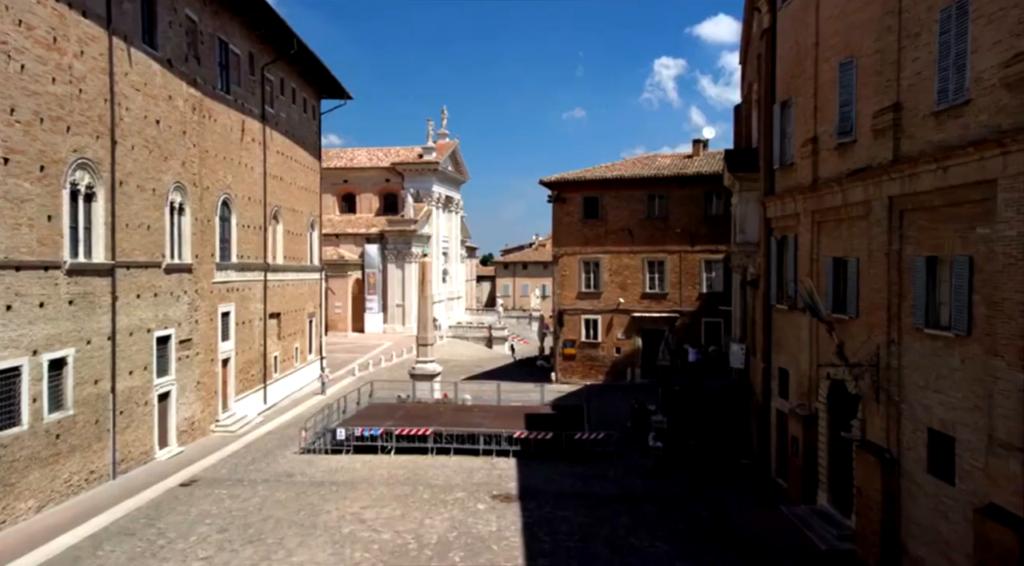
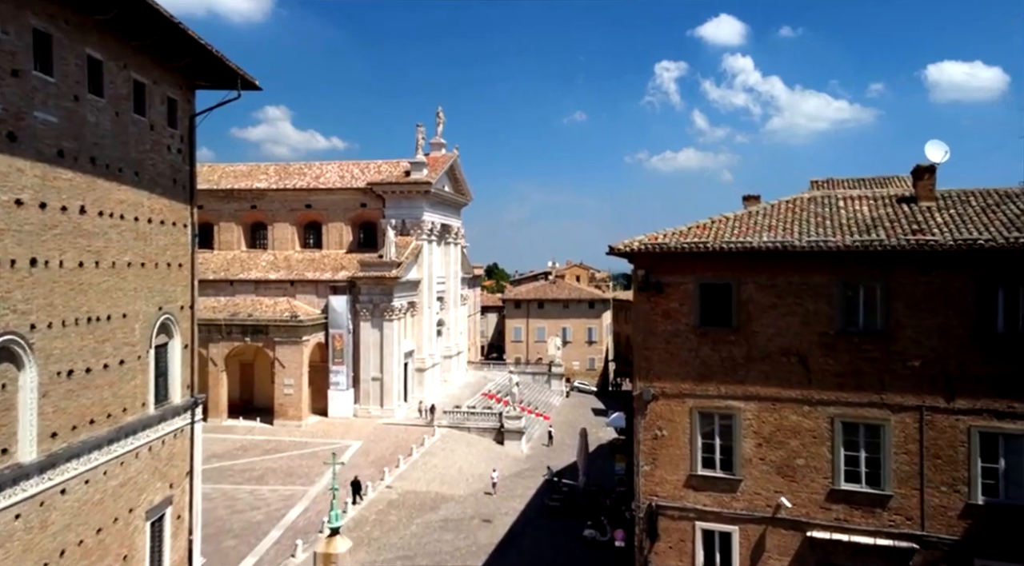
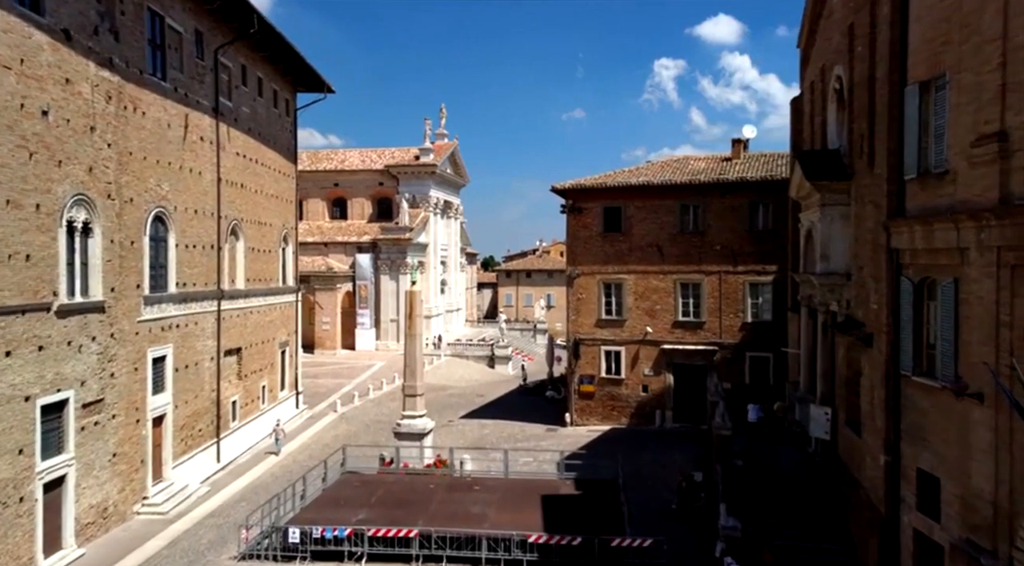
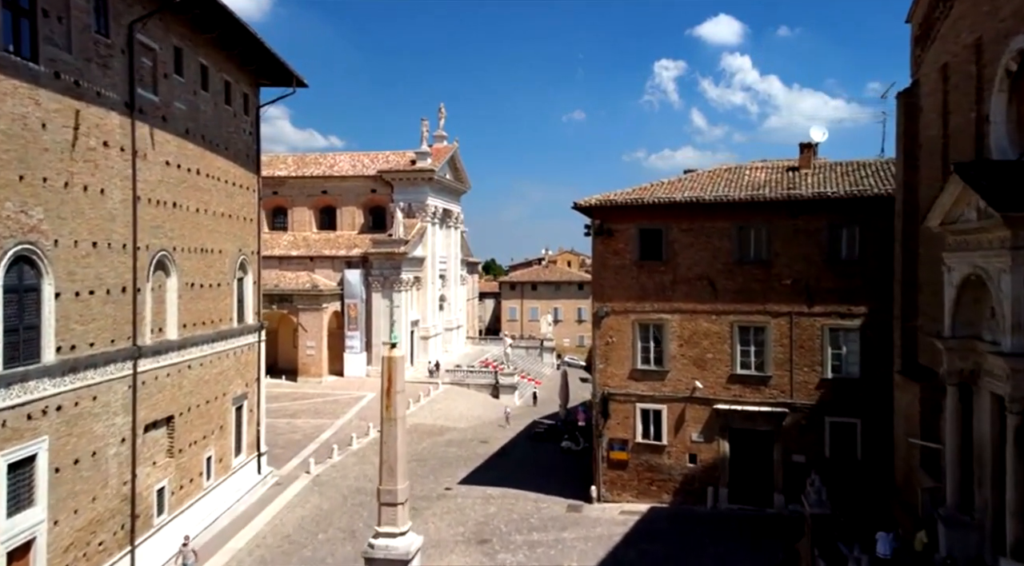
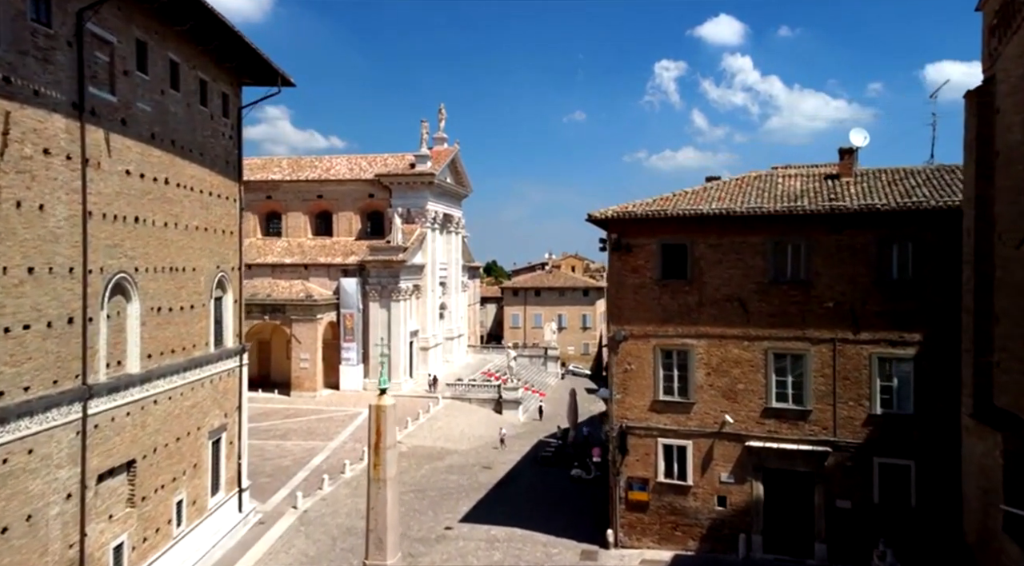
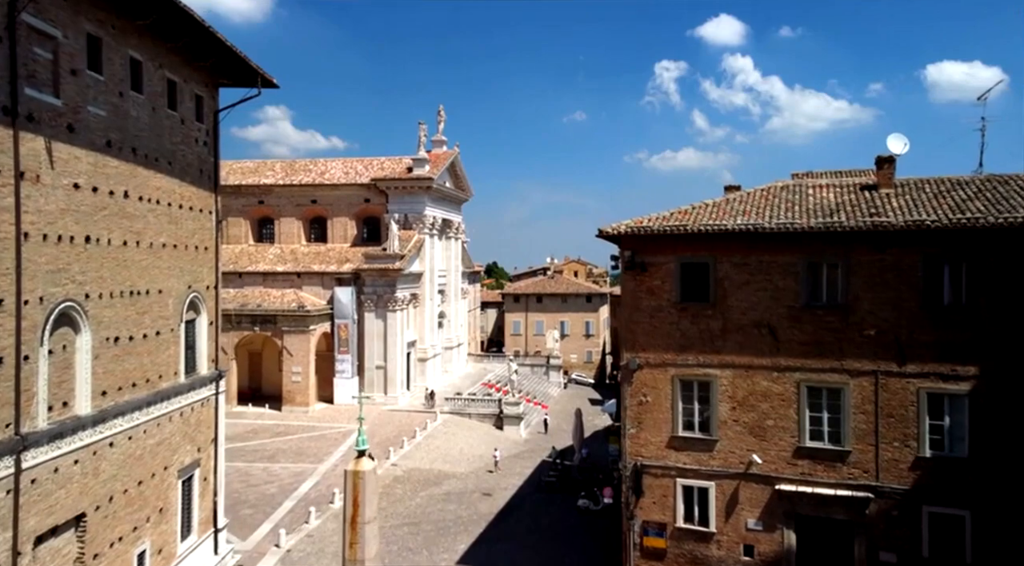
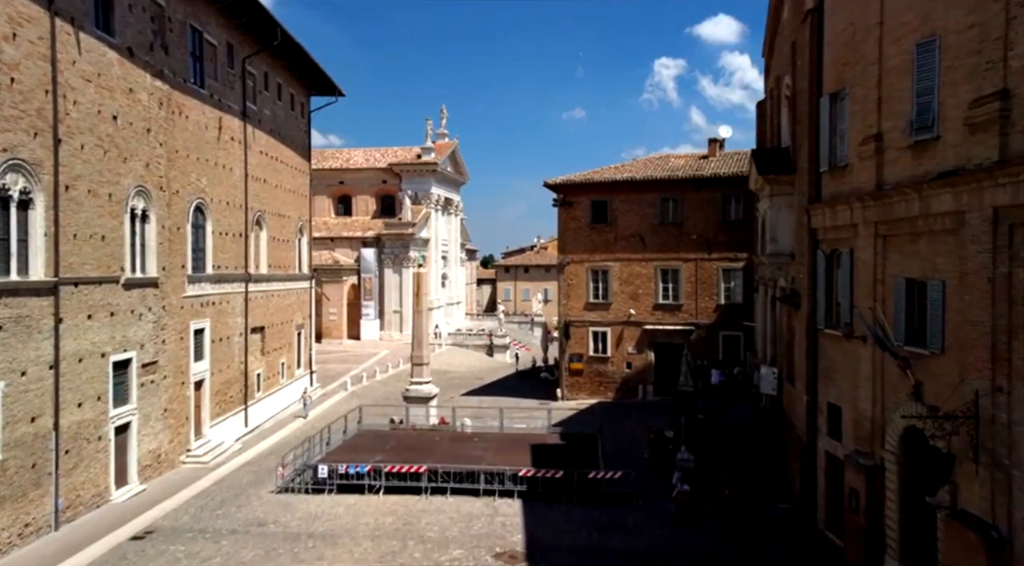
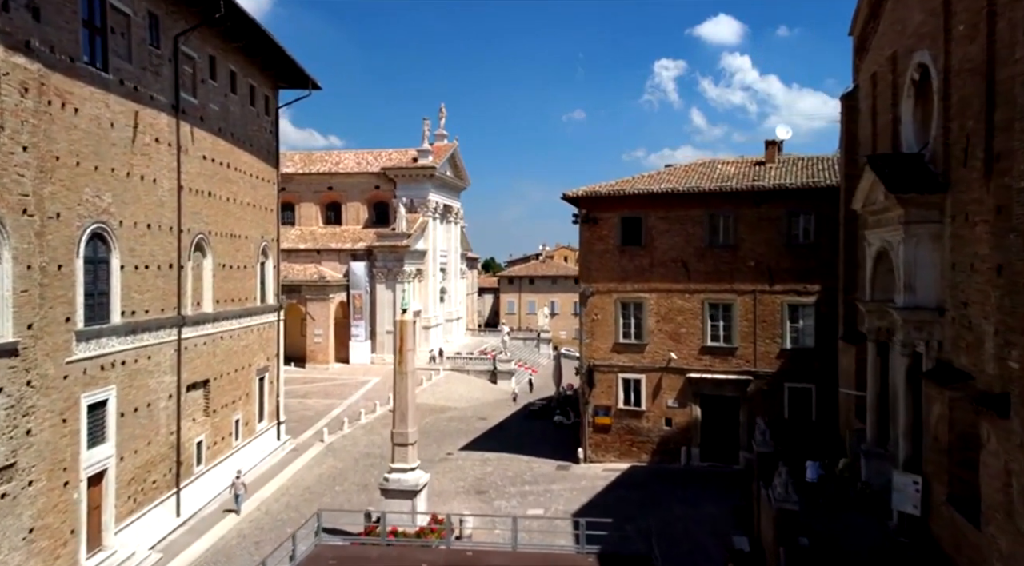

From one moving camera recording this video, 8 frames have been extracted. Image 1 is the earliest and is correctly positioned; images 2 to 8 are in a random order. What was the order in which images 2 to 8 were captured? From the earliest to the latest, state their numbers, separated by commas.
7, 3, 8, 4, 5, 6, 2
